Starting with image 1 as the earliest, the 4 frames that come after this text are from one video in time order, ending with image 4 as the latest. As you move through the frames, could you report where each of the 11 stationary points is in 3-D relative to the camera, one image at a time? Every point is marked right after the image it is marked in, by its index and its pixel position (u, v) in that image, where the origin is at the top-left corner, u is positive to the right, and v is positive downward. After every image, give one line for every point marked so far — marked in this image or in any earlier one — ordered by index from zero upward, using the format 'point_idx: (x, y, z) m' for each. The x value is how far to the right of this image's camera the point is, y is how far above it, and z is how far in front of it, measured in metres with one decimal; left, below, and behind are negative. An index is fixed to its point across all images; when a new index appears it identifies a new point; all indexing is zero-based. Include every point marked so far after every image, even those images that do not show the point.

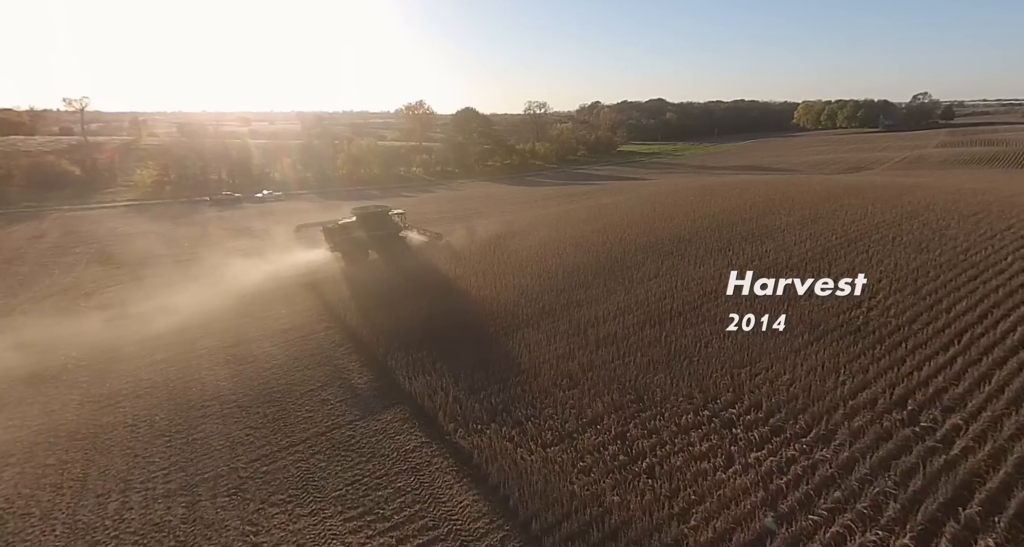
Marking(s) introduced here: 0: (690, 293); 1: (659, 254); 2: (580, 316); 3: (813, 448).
0: (+4.8, -0.5, +14.2) m
1: (+4.7, +0.6, +17.3) m
2: (+1.7, -1.1, +13.0) m
3: (+4.4, -2.6, +7.8) m
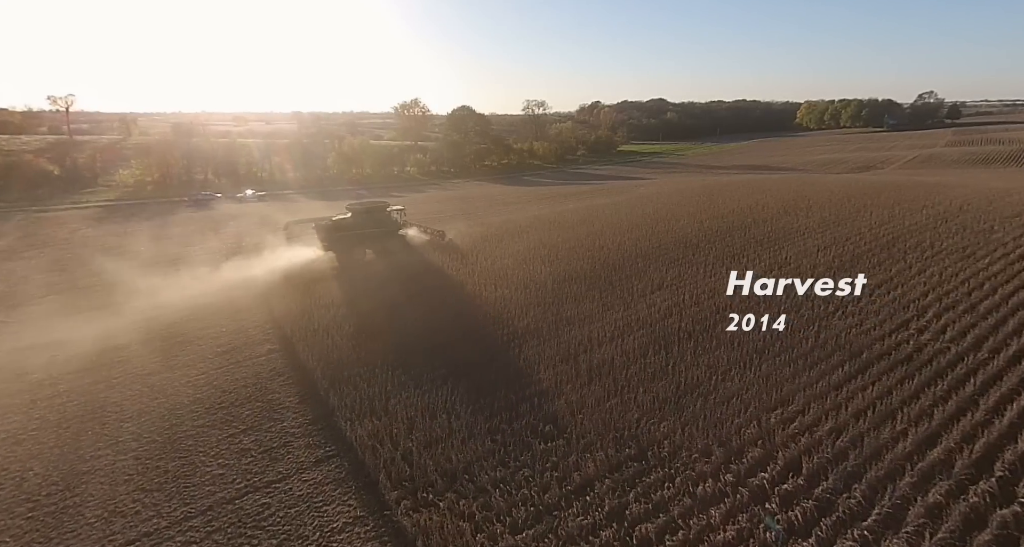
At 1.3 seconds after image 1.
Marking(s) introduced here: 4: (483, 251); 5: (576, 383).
0: (+4.3, -0.7, +12.1) m
1: (+4.3, +0.3, +15.2) m
2: (+1.2, -1.3, +10.9) m
3: (+3.9, -2.8, +5.7) m
4: (-0.8, +0.8, +19.5) m
5: (+1.1, -1.9, +9.2) m
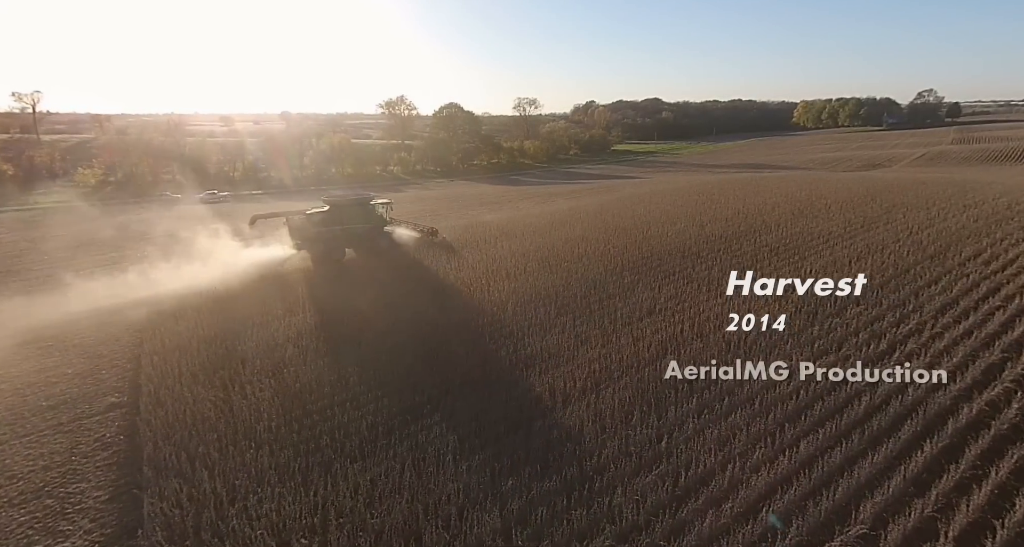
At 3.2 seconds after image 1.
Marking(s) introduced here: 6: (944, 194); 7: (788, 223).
0: (+3.3, -1.1, +9.1) m
1: (+3.2, -0.1, +12.1) m
2: (+0.2, -1.7, +7.8) m
3: (+3.0, -3.2, +2.7) m
4: (-1.9, +0.4, +16.4) m
5: (+0.1, -2.3, +6.1) m
6: (+15.4, +2.9, +19.2) m
7: (+8.1, +1.5, +15.7) m
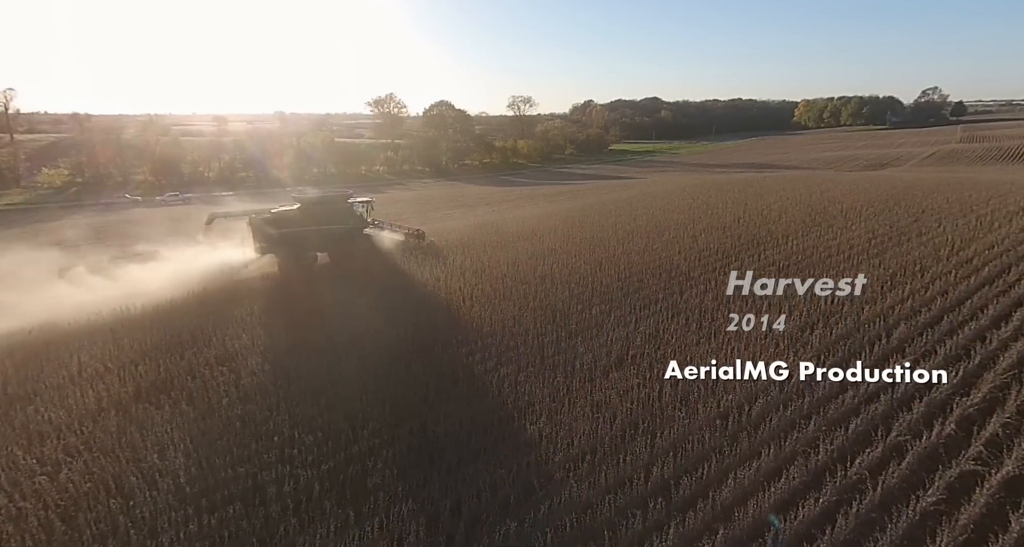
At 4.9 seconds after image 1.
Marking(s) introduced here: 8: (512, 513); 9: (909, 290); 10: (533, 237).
0: (+2.2, -1.6, +6.5) m
1: (+2.1, -0.6, +9.5) m
2: (-0.9, -2.2, +5.2) m
3: (+1.9, -3.7, 0.0) m
4: (-3.0, -0.1, +13.8) m
5: (-1.0, -2.8, +3.5) m
6: (+14.3, +2.4, +16.6) m
7: (+7.0, +1.0, +13.1) m
8: (0.0, -2.2, +5.0) m
9: (+6.3, -0.7, +8.0) m
10: (0.0, +1.0, +15.7) m
